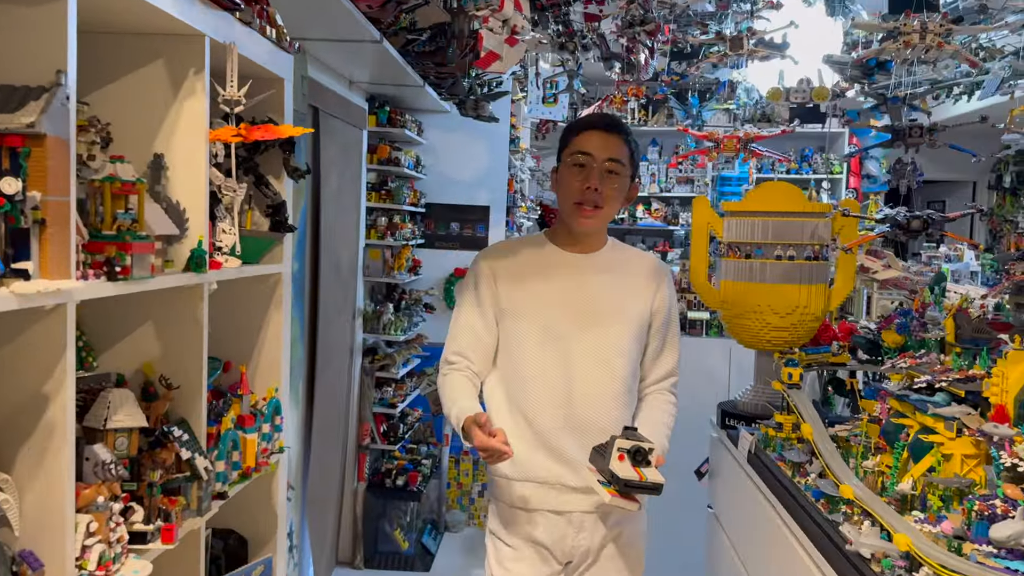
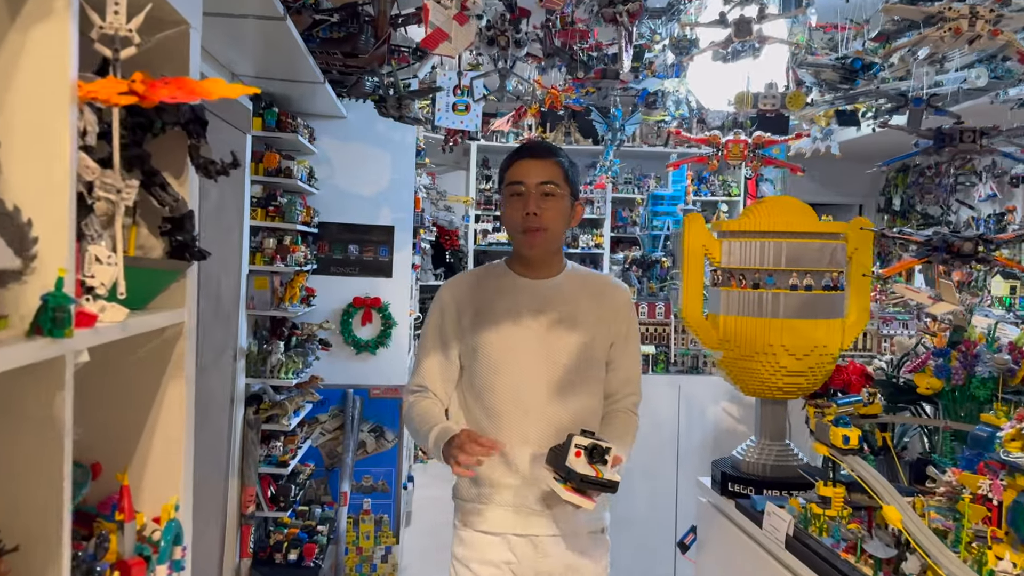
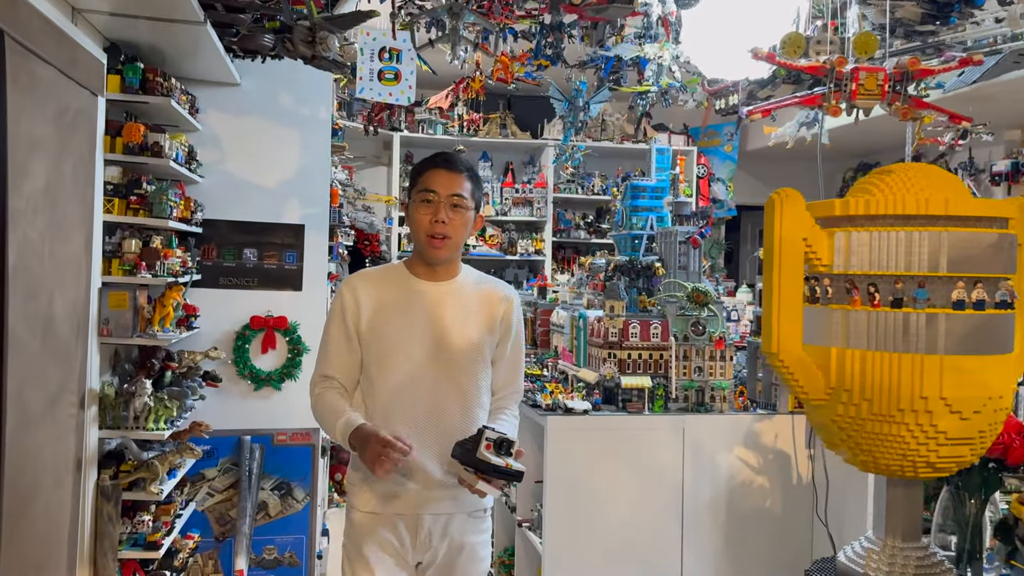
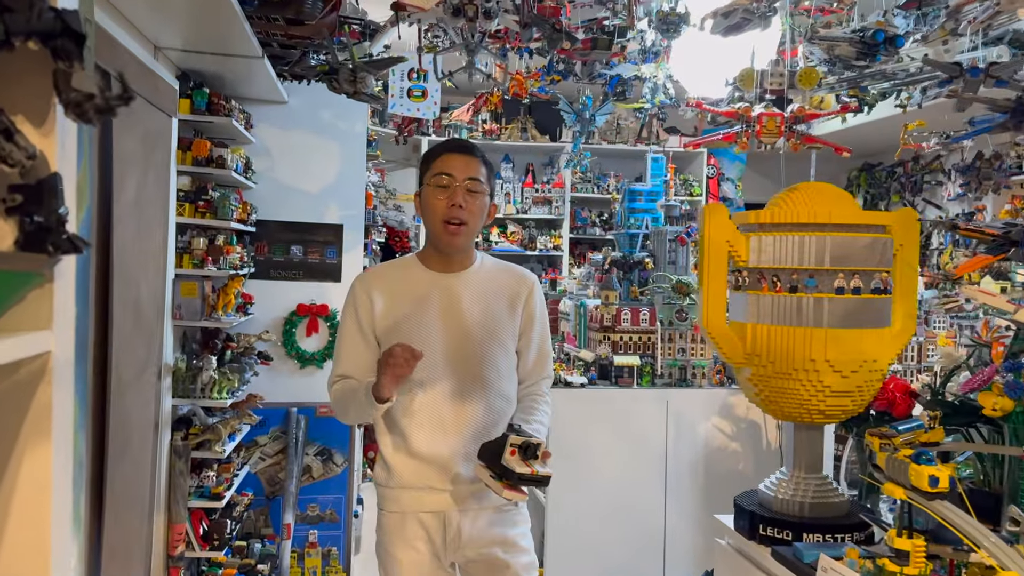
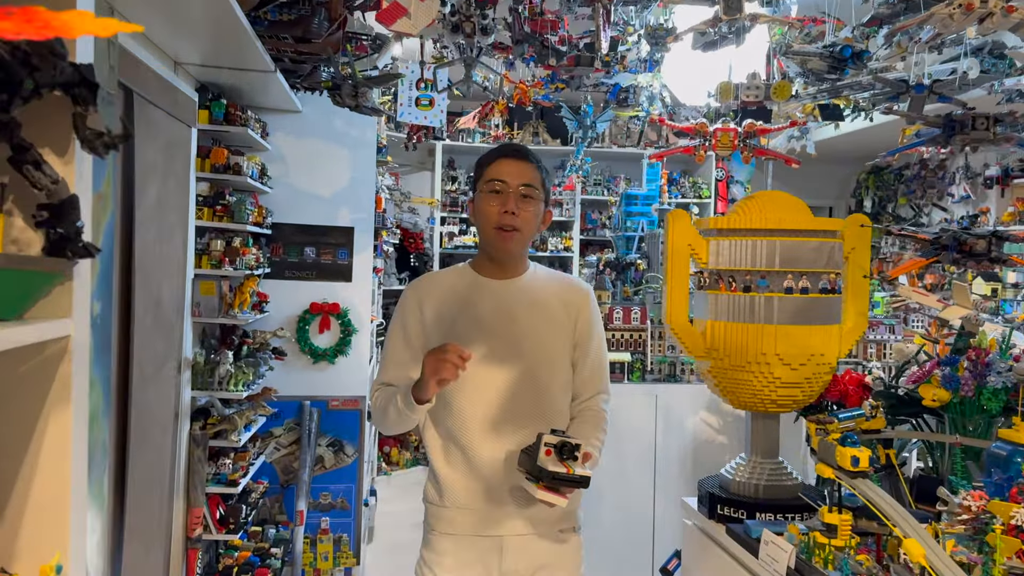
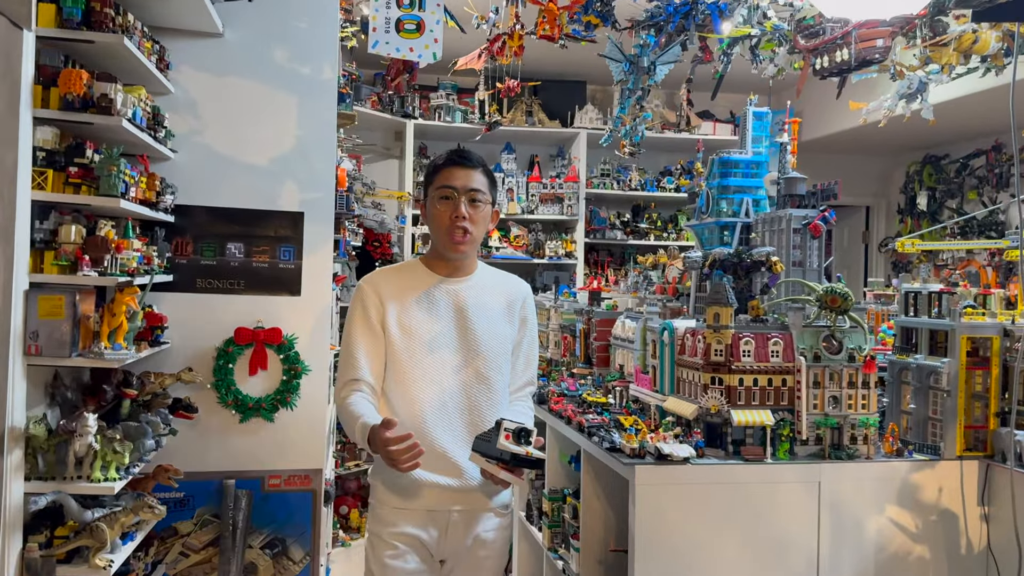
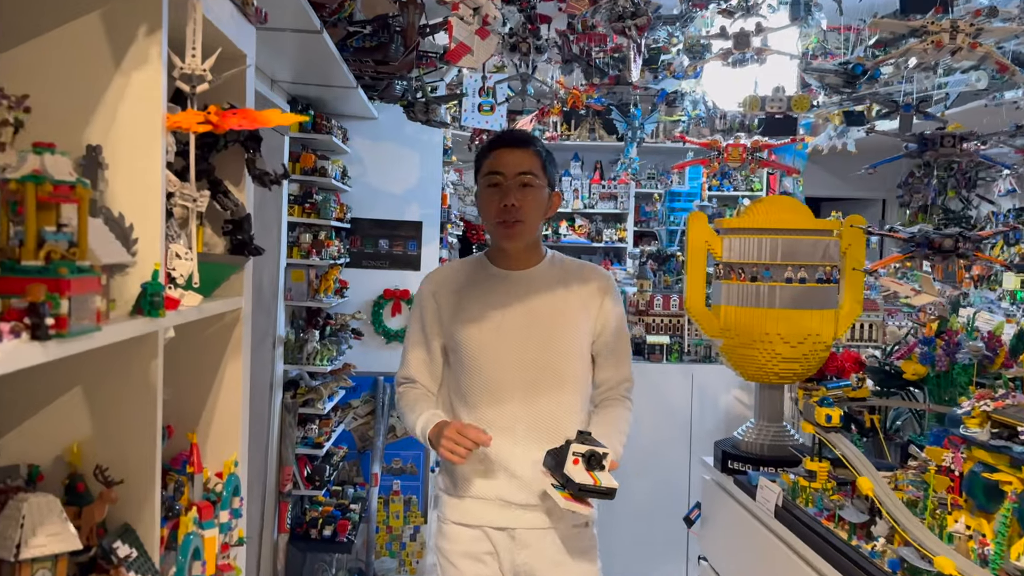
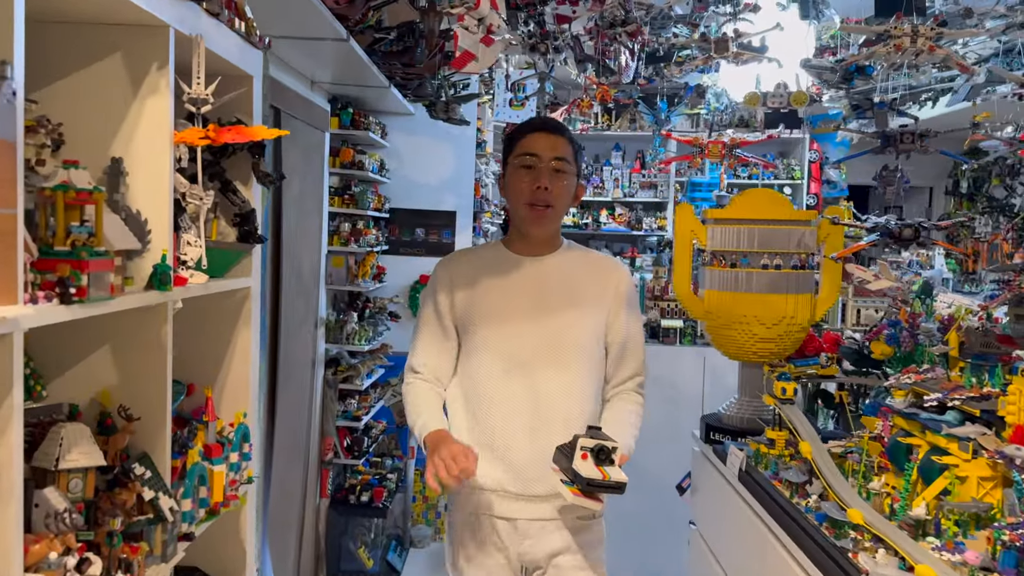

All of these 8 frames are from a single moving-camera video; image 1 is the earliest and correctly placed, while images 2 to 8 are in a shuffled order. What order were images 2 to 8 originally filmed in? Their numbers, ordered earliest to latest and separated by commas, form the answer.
8, 7, 2, 5, 4, 3, 6
